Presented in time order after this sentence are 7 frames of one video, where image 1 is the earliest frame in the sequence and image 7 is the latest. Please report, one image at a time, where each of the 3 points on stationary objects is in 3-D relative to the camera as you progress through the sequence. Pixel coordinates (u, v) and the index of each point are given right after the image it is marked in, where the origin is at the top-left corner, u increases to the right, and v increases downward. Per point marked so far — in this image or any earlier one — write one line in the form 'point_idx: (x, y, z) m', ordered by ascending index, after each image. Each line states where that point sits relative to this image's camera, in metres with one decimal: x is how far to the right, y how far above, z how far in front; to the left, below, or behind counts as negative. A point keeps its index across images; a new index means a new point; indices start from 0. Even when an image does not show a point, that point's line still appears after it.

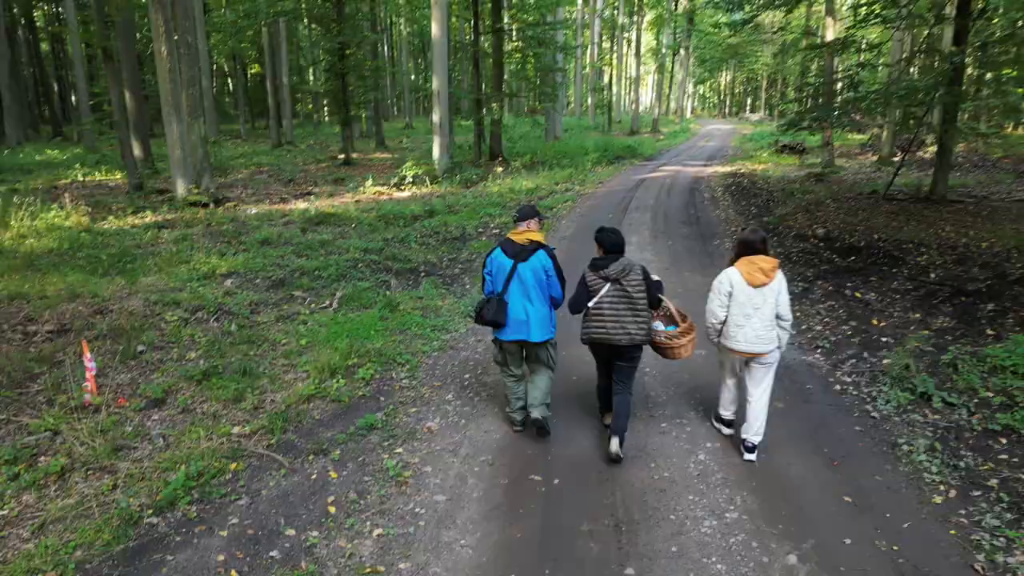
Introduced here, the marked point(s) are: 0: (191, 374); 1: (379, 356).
0: (-2.5, -0.7, +5.5) m
1: (-1.1, -0.5, +5.7) m
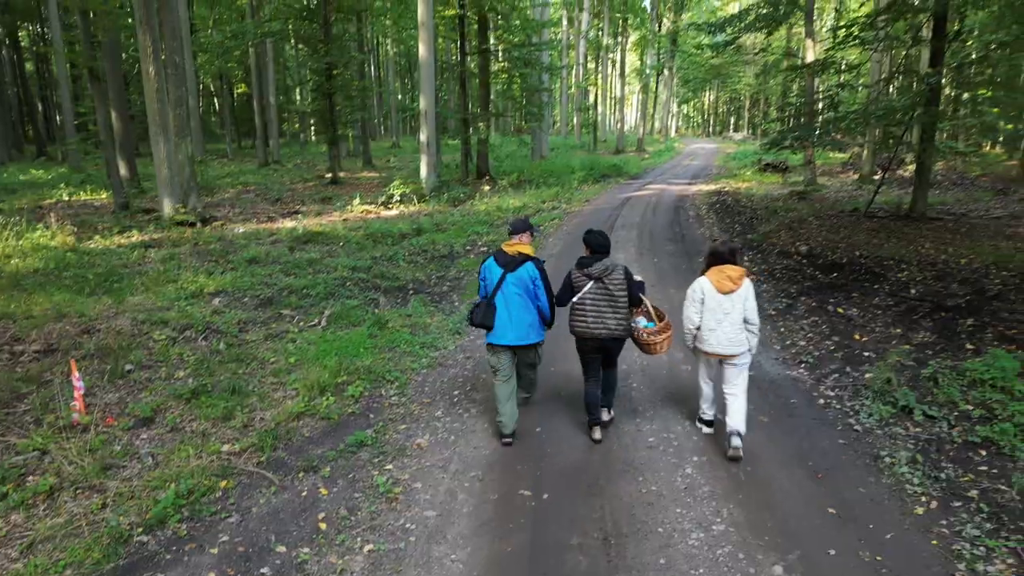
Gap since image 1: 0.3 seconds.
0: (-2.6, -0.8, +5.5) m
1: (-1.1, -0.7, +5.7) m
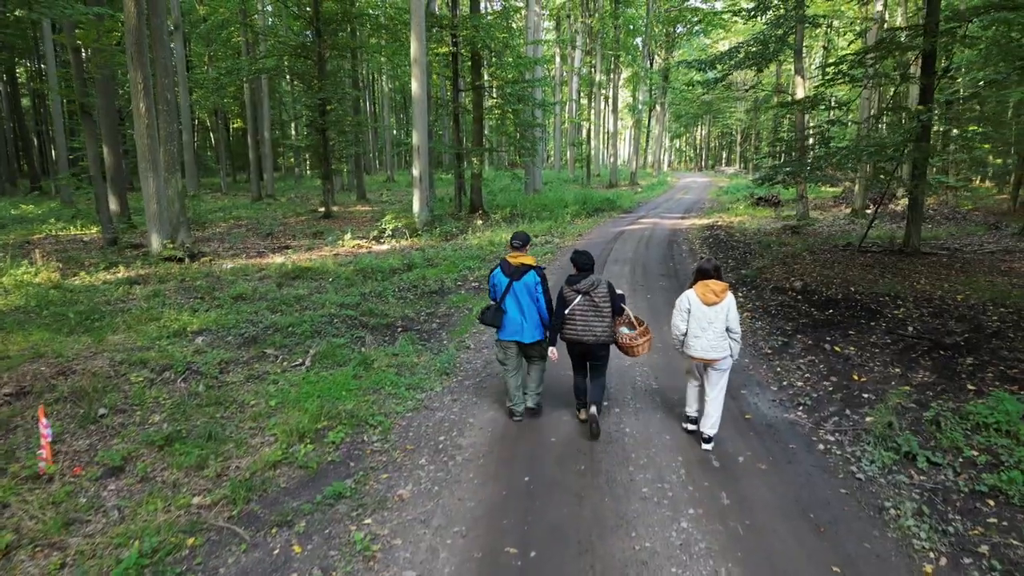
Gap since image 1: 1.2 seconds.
0: (-2.6, -1.1, +5.3) m
1: (-1.2, -1.0, +5.5) m
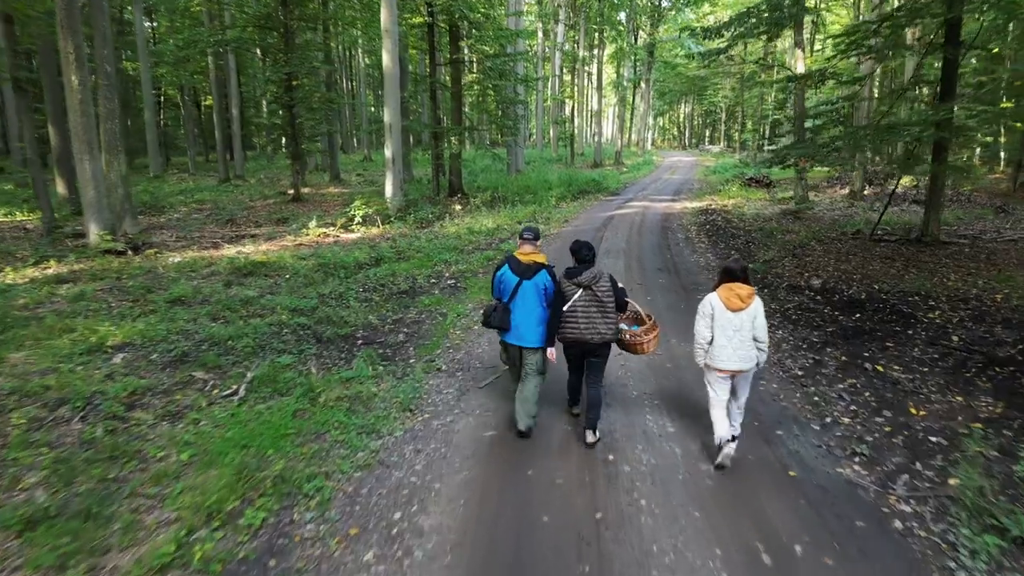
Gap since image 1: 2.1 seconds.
0: (-2.8, -1.3, +3.9) m
1: (-1.4, -1.2, +4.2) m
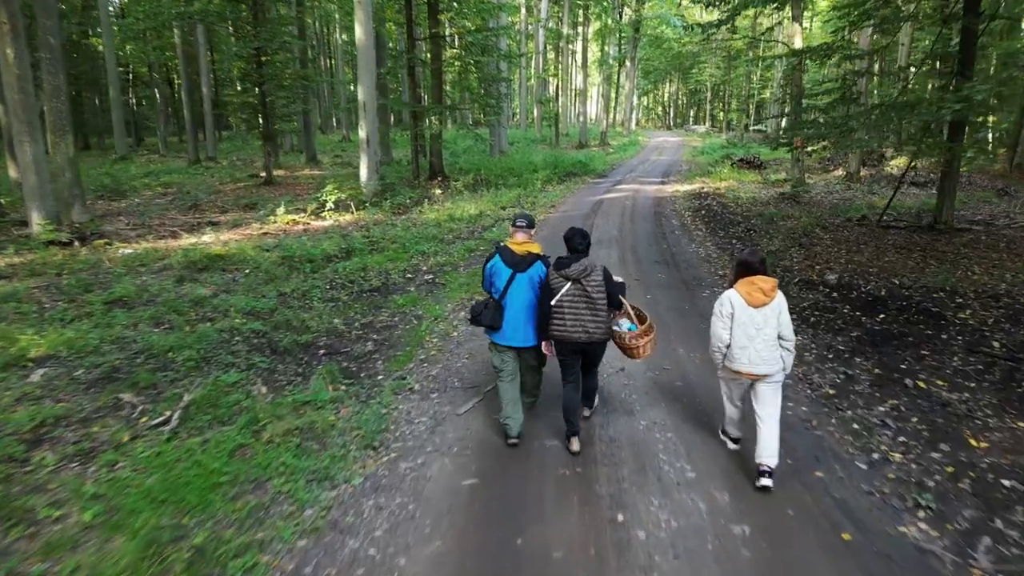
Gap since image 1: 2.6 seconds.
0: (-2.8, -1.4, +3.0) m
1: (-1.4, -1.3, +3.3) m
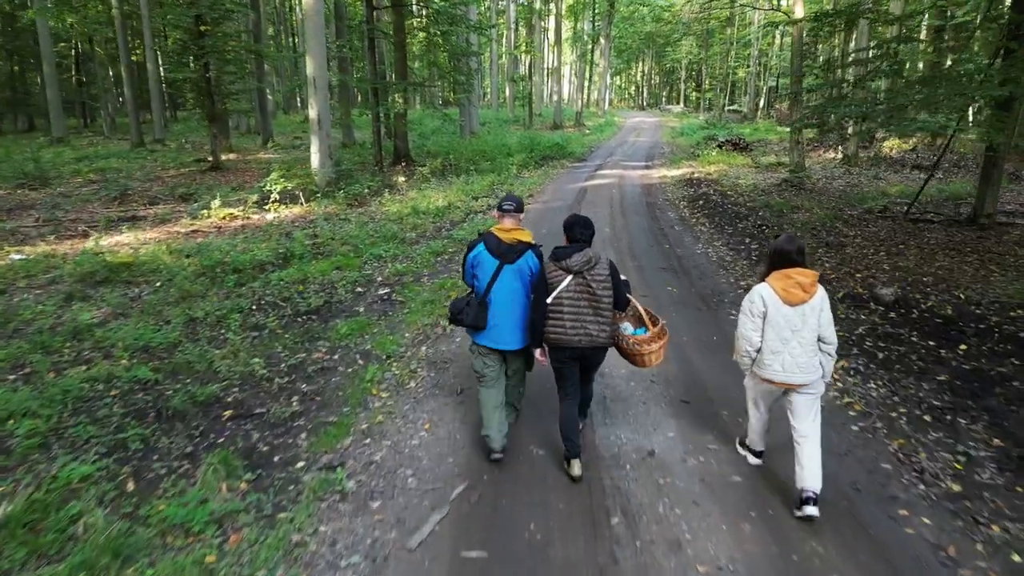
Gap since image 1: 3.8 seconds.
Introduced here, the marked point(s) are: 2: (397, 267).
0: (-2.8, -1.7, +1.2) m
1: (-1.5, -1.6, +1.6) m
2: (-1.3, +0.3, +8.4) m
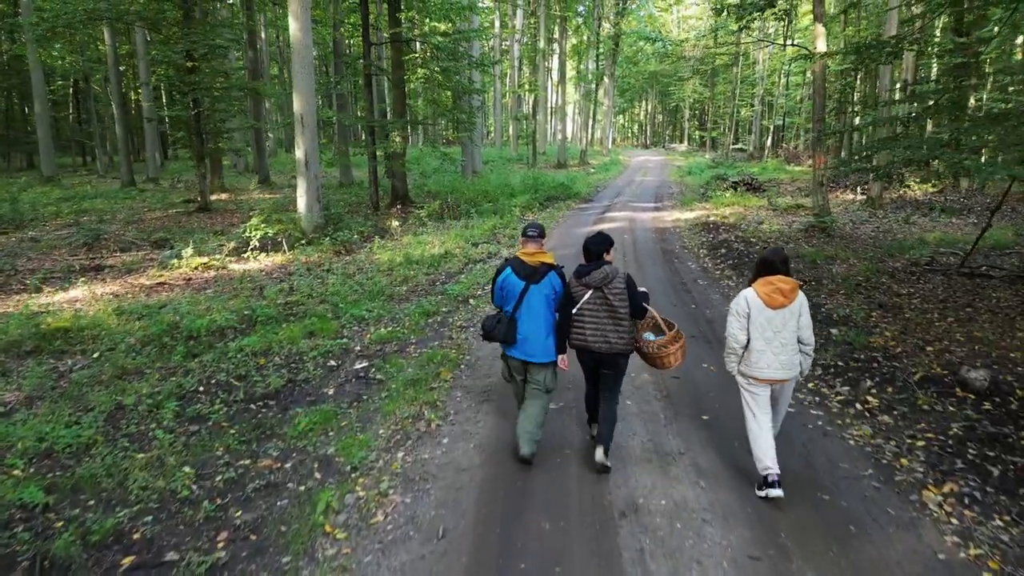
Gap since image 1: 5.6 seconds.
0: (-2.8, -2.1, -0.1) m
1: (-1.5, -1.9, +0.3) m
2: (-1.3, -0.4, +7.2) m
